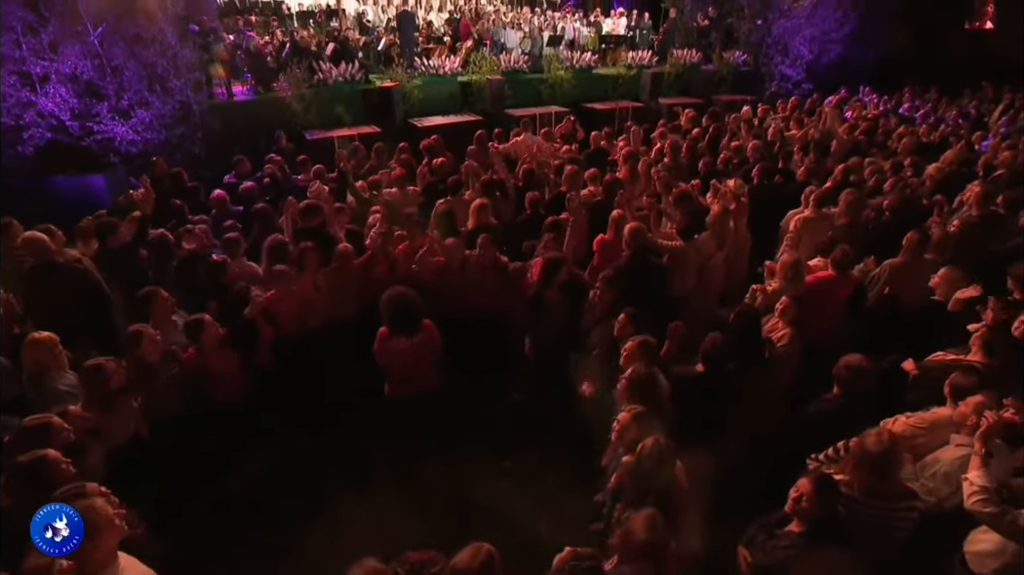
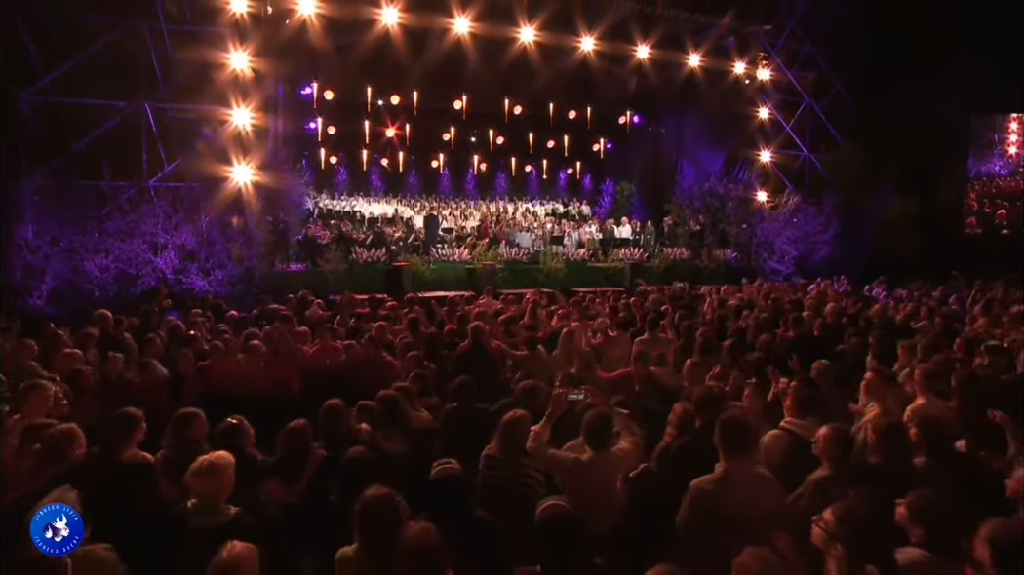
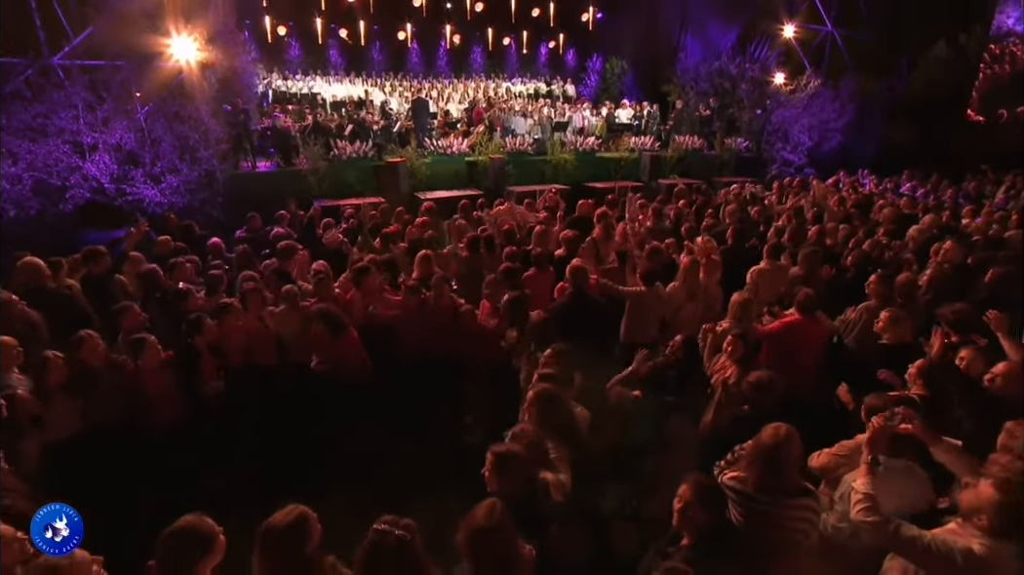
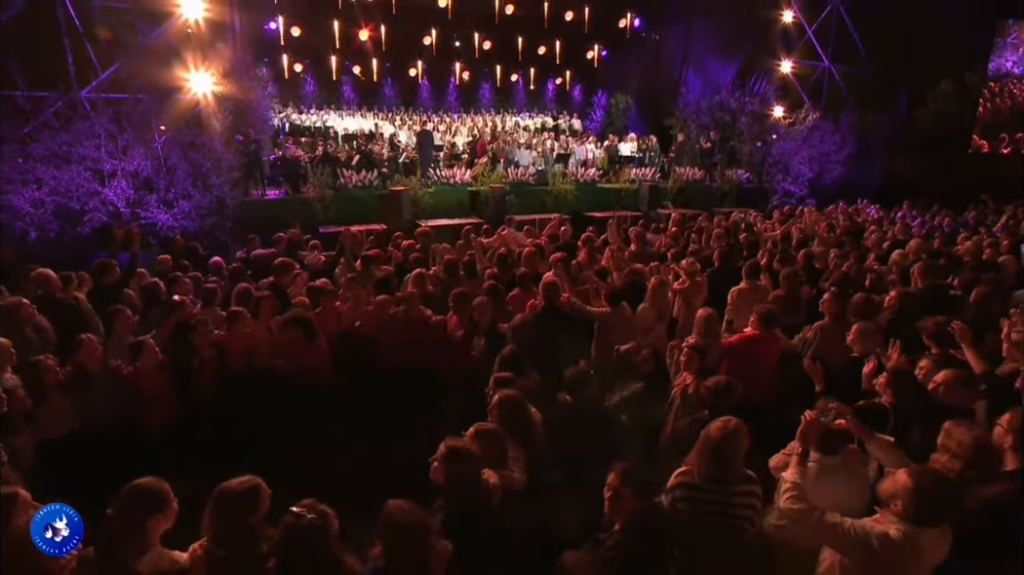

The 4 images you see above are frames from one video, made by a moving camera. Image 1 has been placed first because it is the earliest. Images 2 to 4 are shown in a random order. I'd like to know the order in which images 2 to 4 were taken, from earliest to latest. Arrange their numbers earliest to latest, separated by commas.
3, 4, 2
